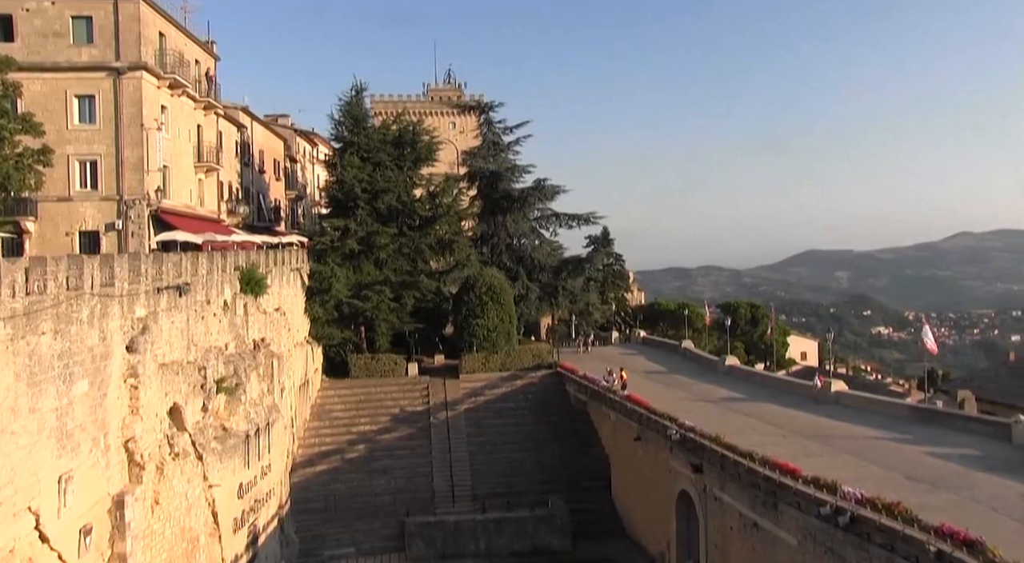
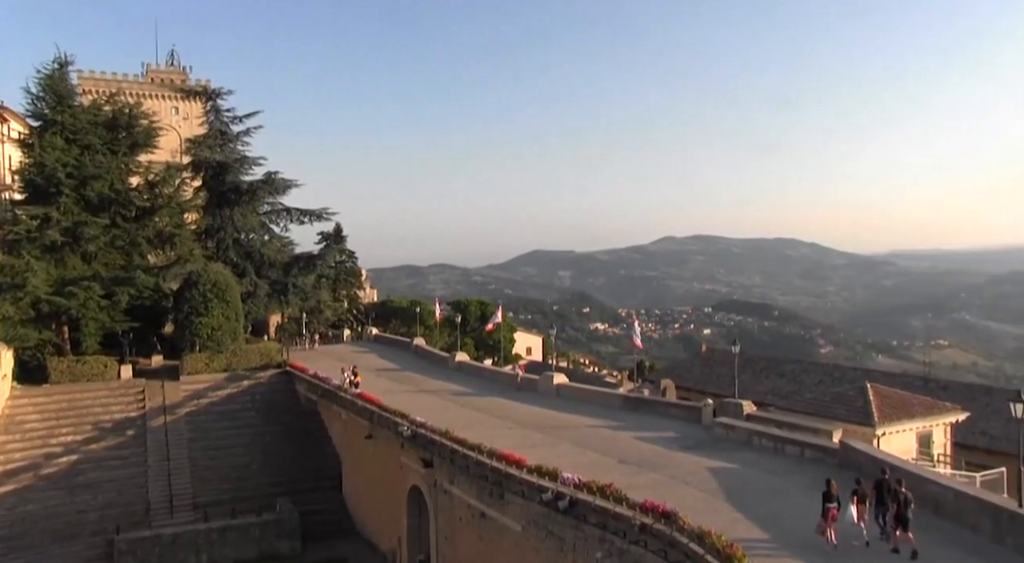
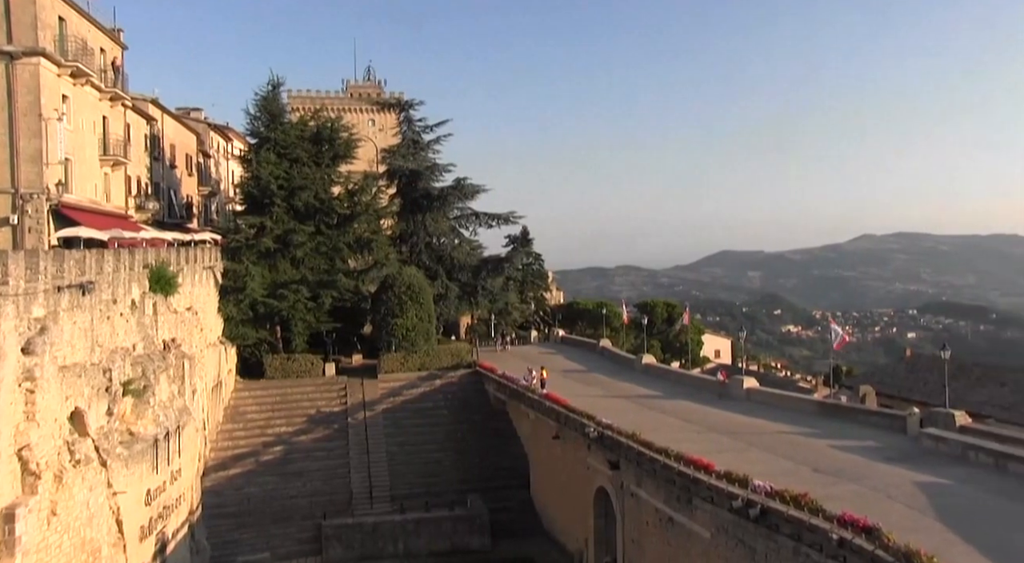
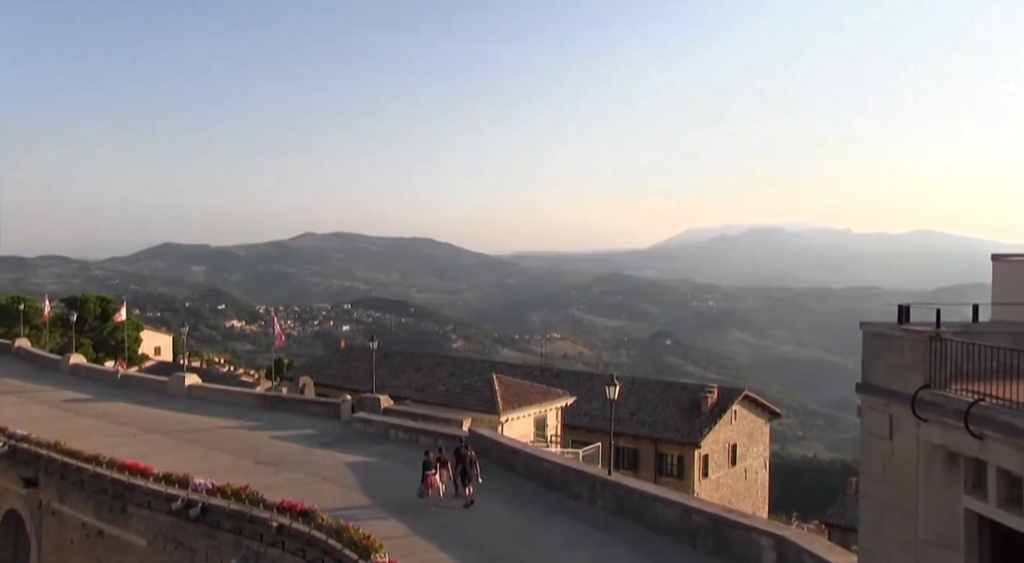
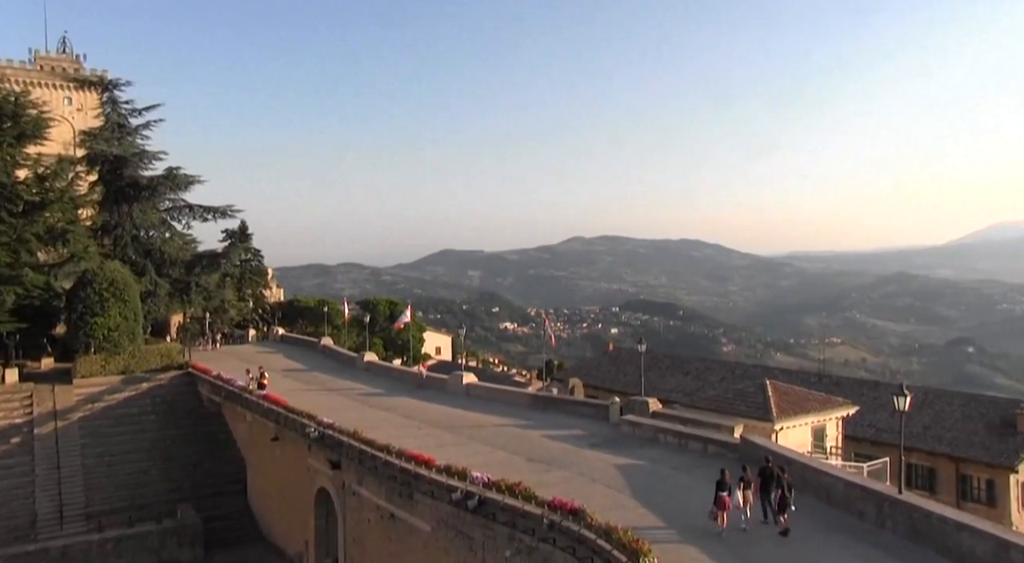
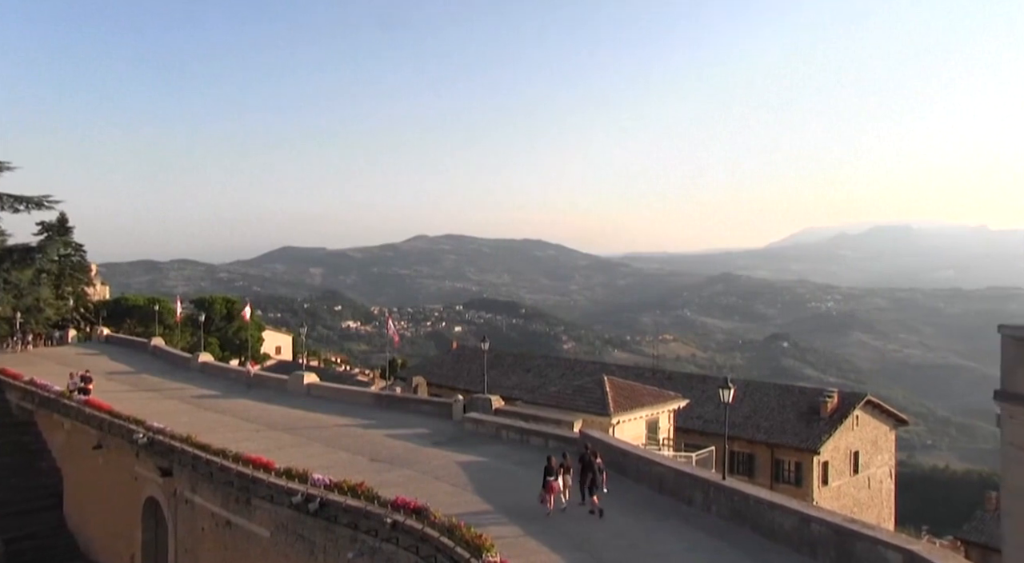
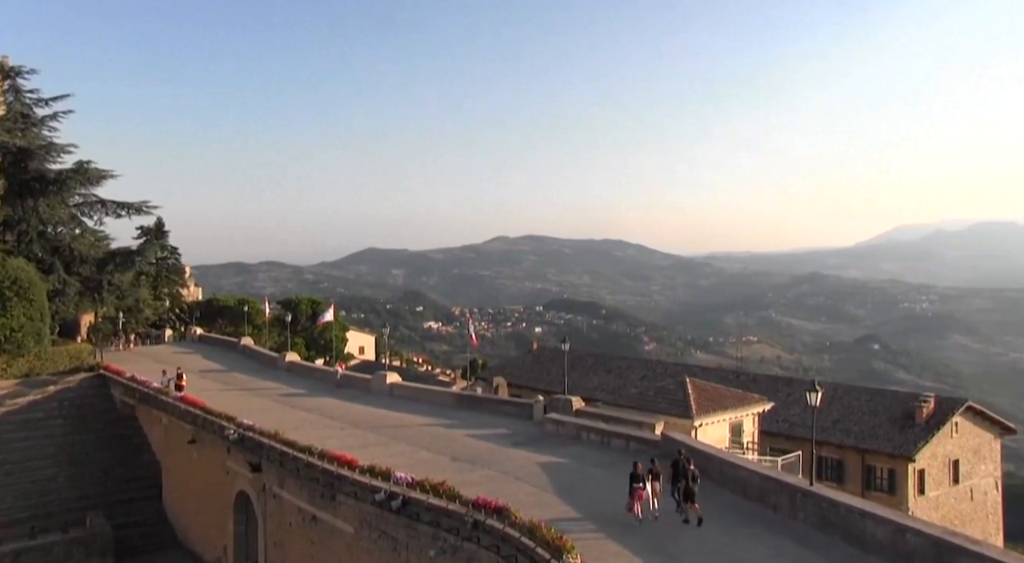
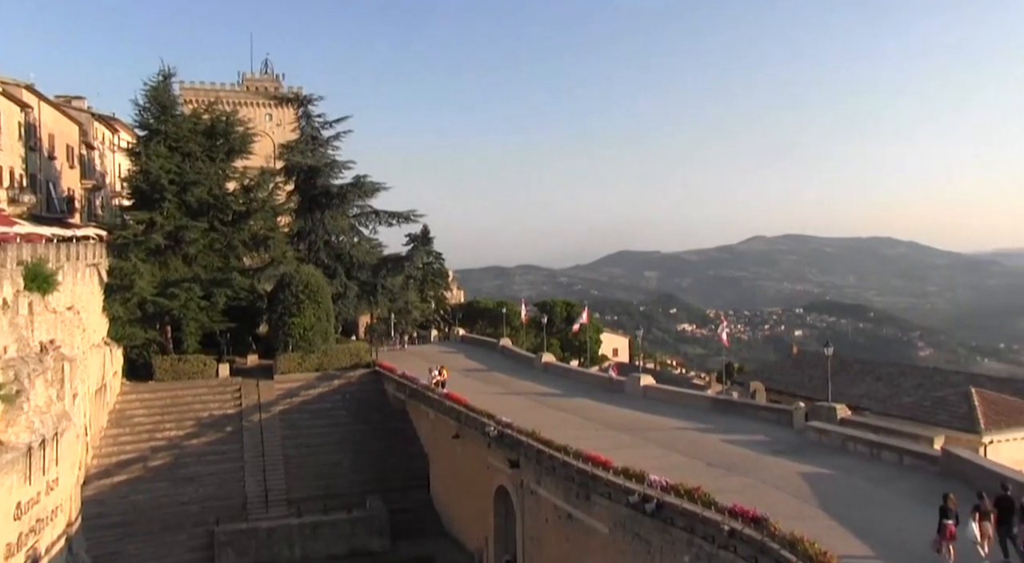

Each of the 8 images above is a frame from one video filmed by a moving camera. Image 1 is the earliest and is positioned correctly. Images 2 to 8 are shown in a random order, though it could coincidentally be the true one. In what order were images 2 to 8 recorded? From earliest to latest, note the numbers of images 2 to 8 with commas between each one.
3, 8, 2, 5, 7, 6, 4
